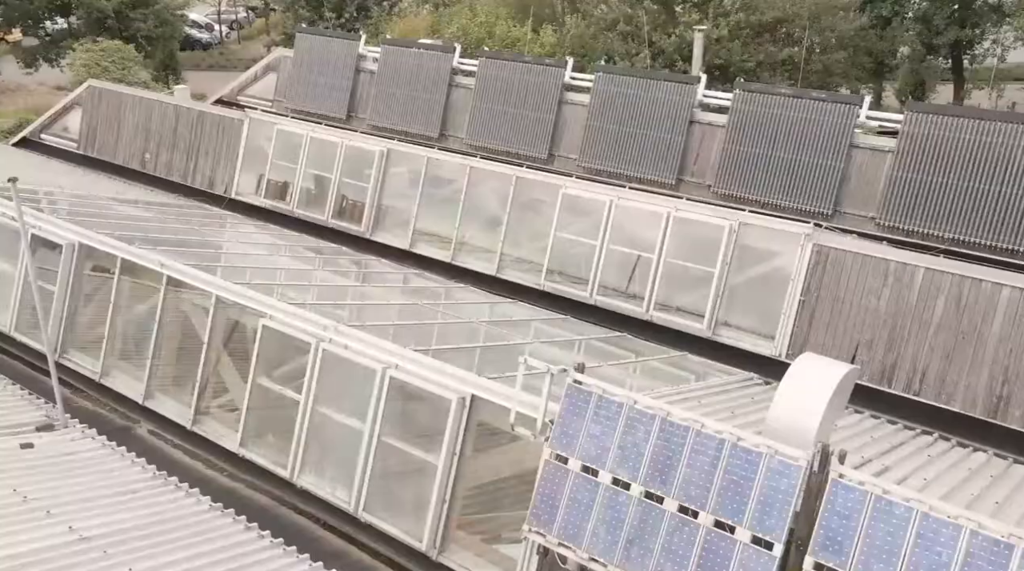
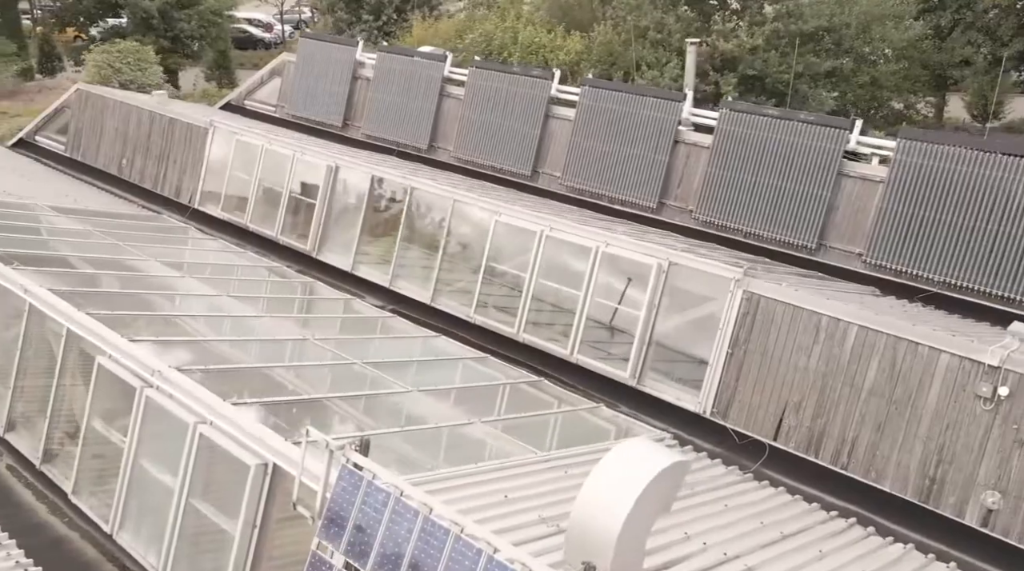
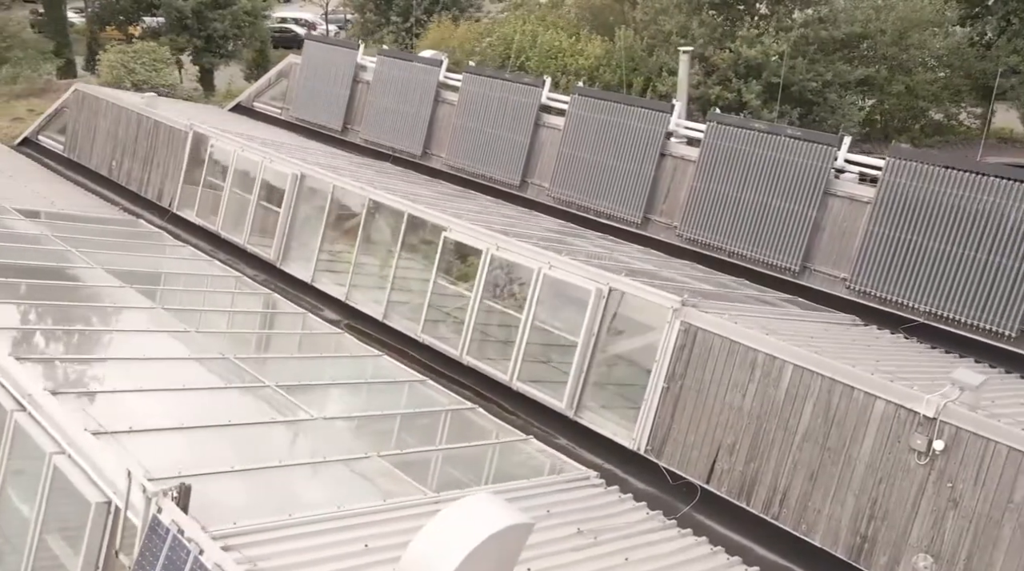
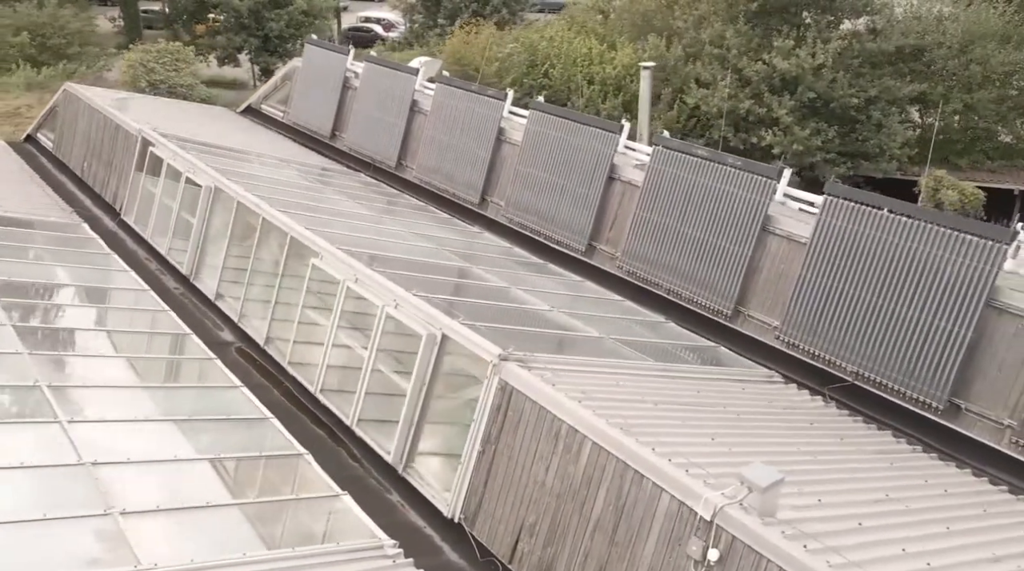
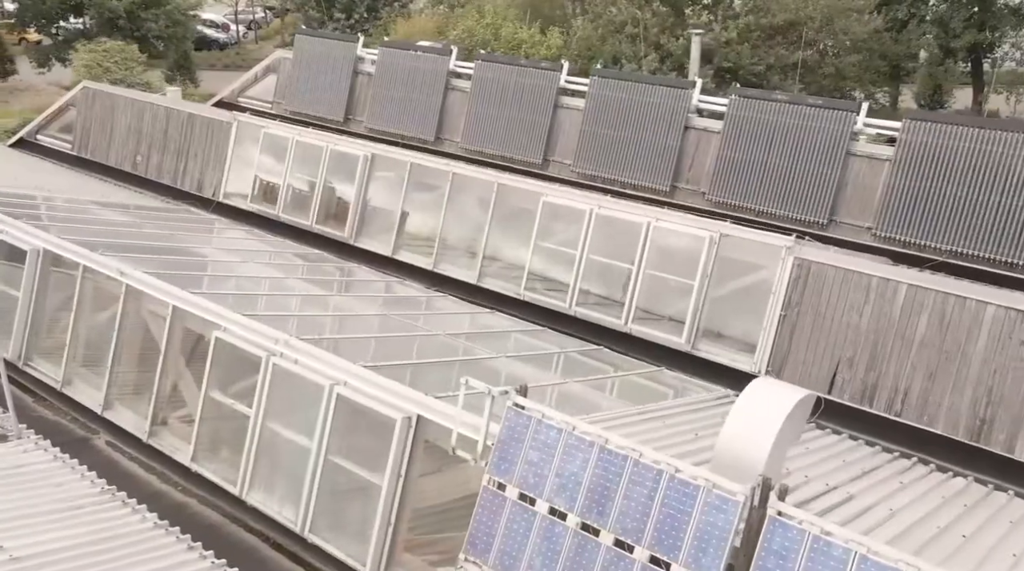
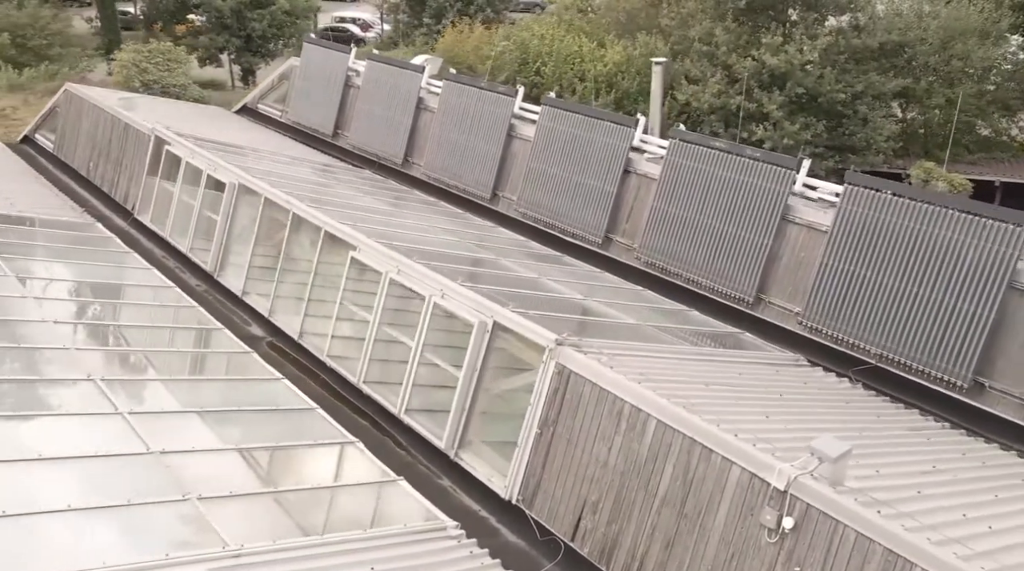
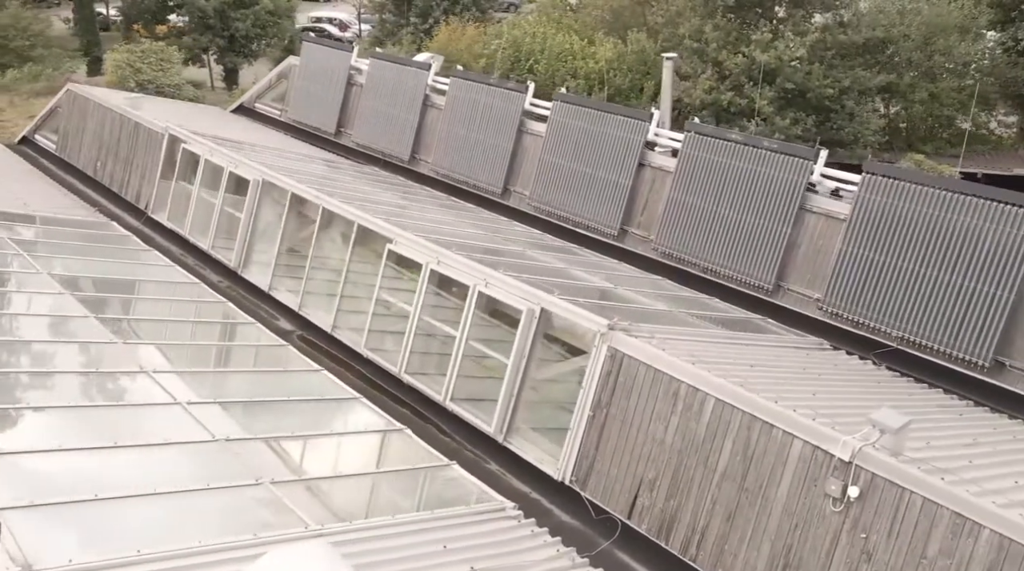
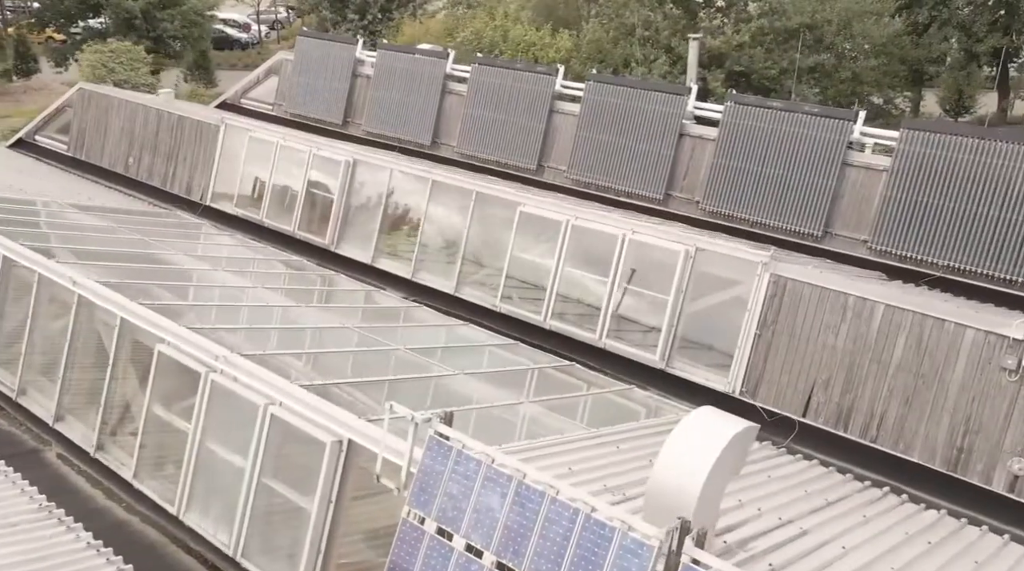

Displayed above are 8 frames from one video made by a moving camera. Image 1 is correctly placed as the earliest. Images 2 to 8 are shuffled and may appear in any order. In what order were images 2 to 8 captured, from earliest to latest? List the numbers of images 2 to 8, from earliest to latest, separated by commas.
5, 8, 2, 3, 7, 6, 4
